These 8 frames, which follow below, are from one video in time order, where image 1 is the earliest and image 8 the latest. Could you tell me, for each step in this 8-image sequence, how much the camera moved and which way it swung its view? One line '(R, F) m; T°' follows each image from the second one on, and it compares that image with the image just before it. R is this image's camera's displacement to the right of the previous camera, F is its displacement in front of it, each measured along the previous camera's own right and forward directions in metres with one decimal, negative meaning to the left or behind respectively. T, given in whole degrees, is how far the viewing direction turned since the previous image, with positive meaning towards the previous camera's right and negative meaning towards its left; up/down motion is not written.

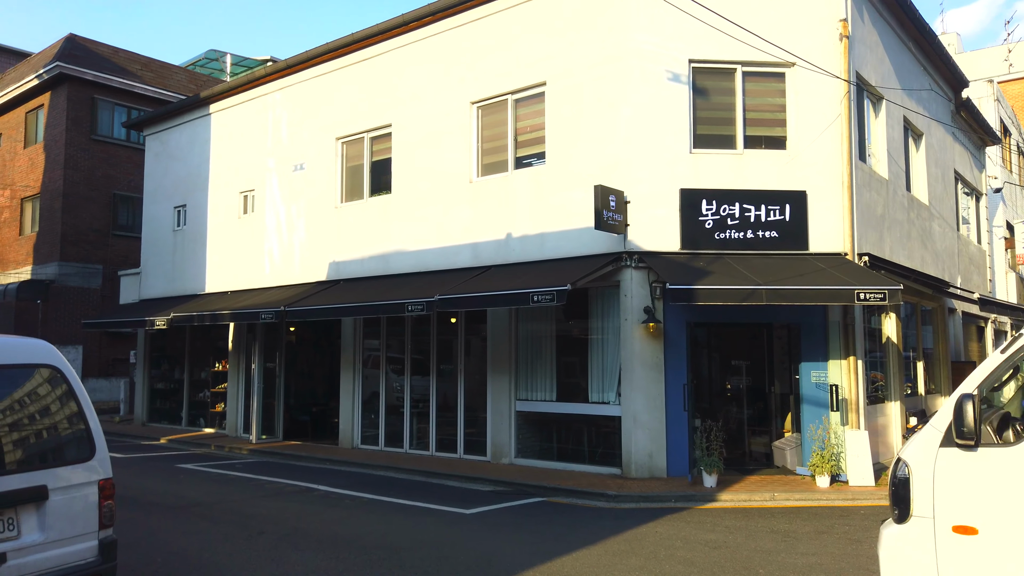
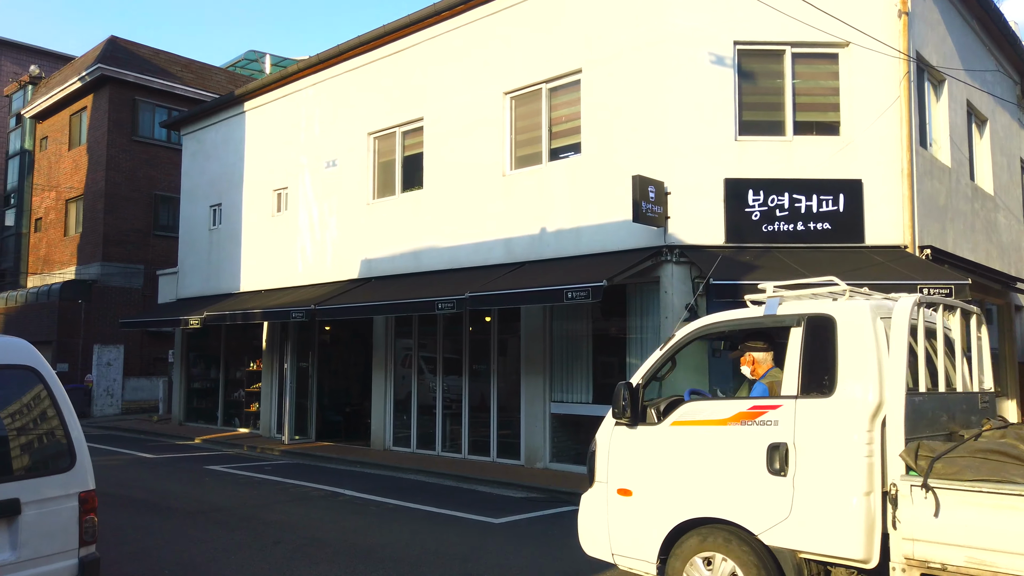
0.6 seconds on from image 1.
(+0.1, +0.5) m; -3°
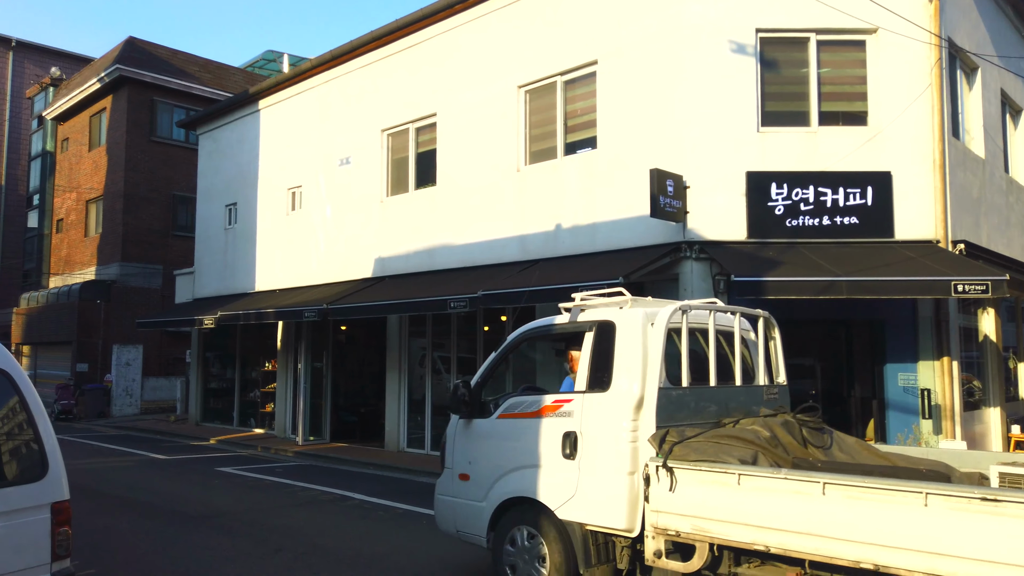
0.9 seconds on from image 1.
(+0.1, +0.3) m; -2°
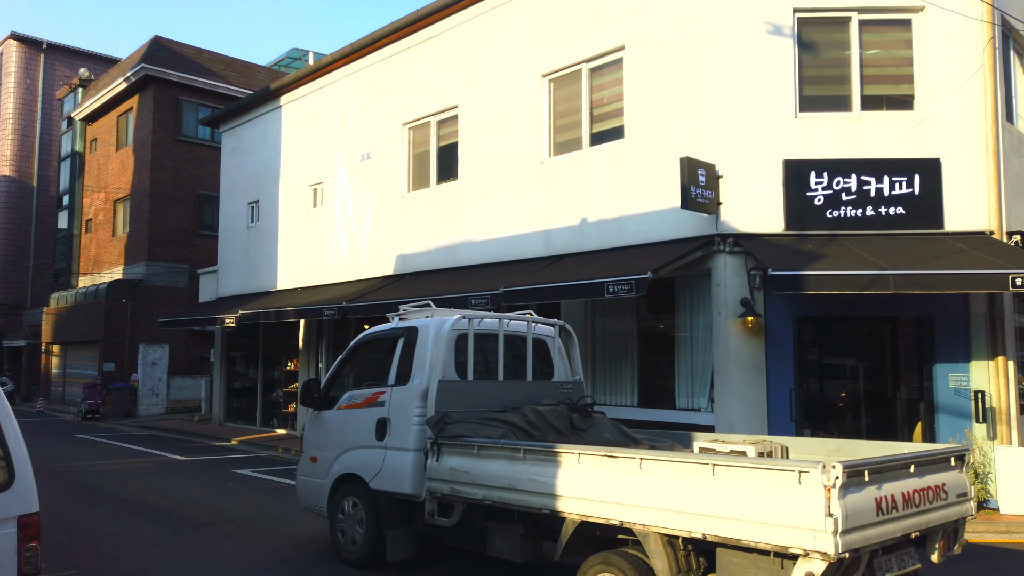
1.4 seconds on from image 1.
(+0.1, +0.5) m; -2°
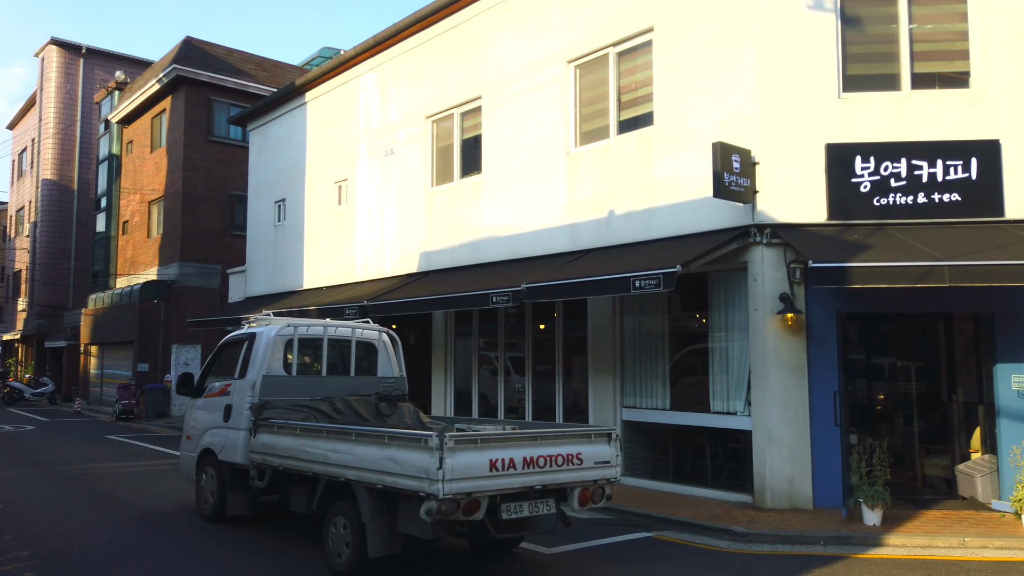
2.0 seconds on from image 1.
(+0.2, +0.5) m; -3°
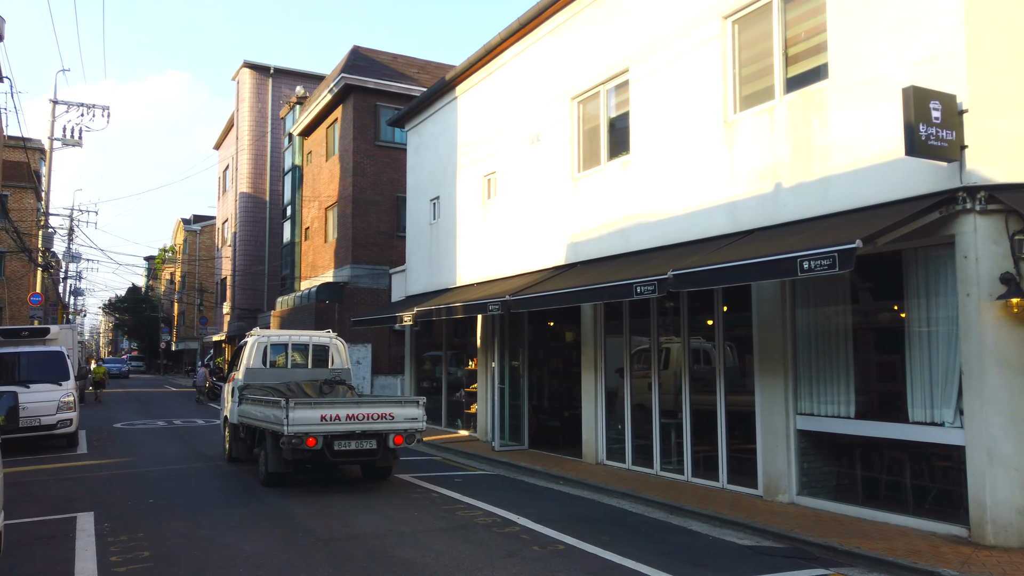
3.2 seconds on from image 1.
(+0.4, +1.1) m; -13°
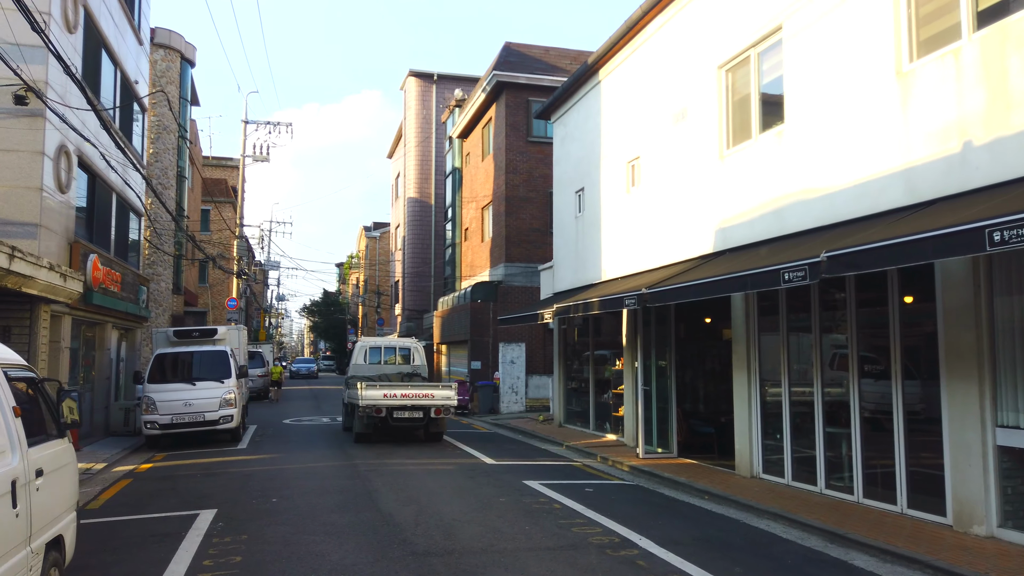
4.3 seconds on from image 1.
(+0.6, +0.9) m; -13°
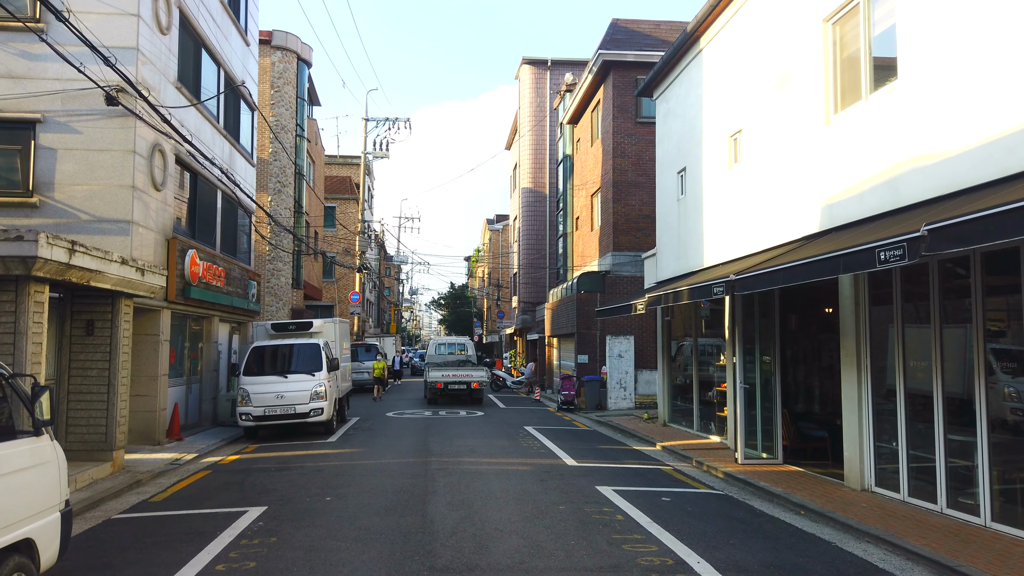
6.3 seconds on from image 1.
(+0.8, +0.9) m; -10°
